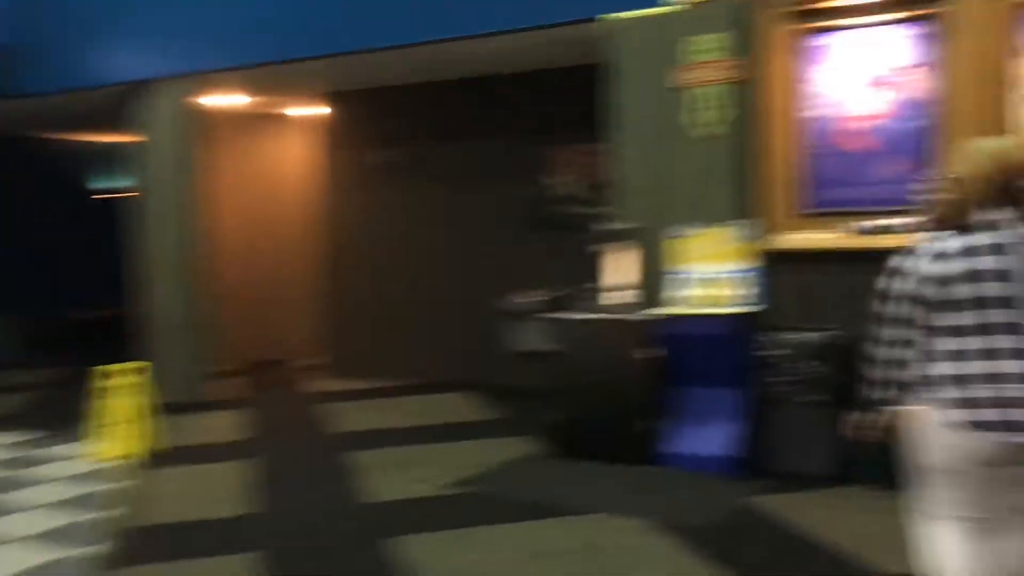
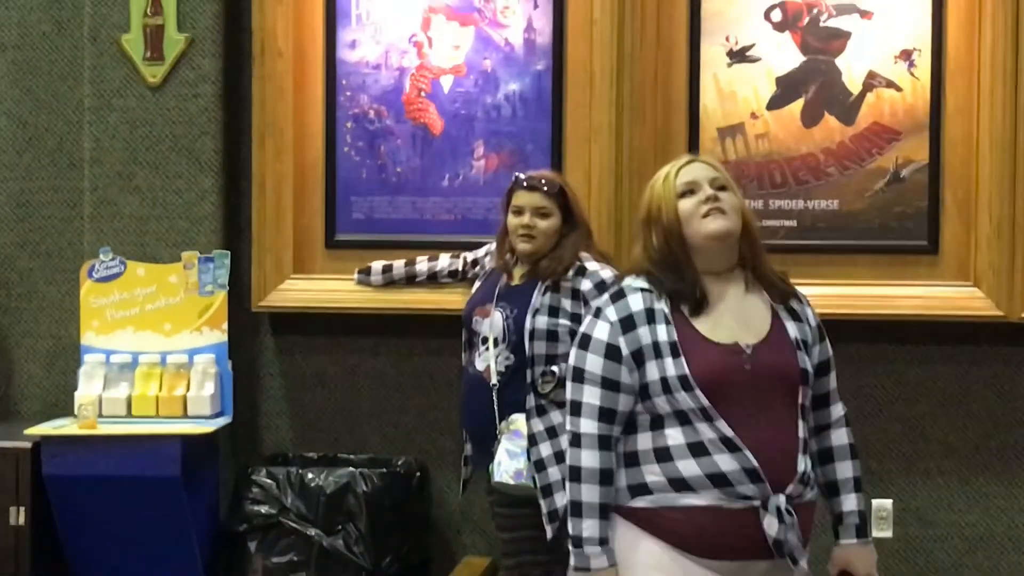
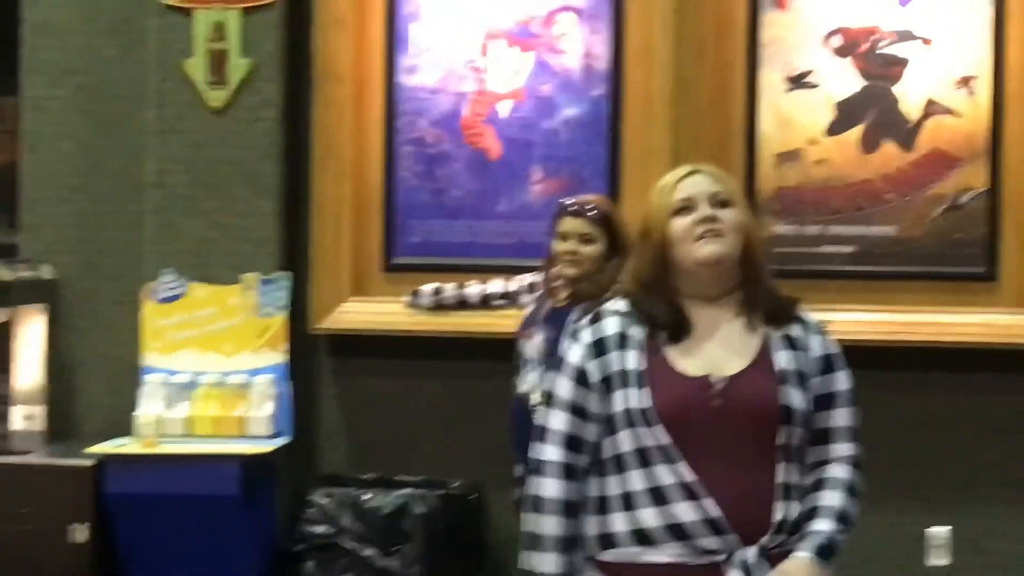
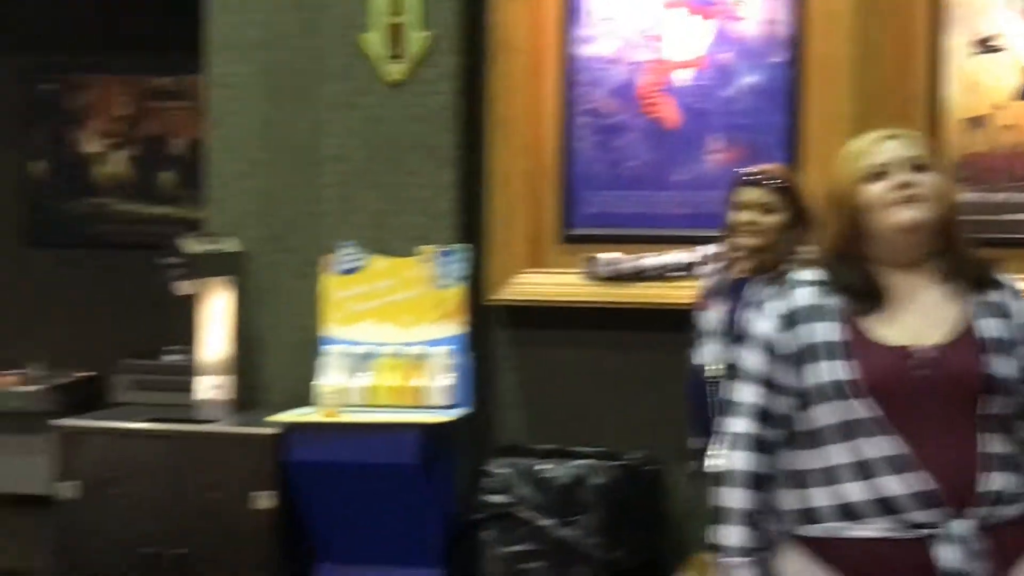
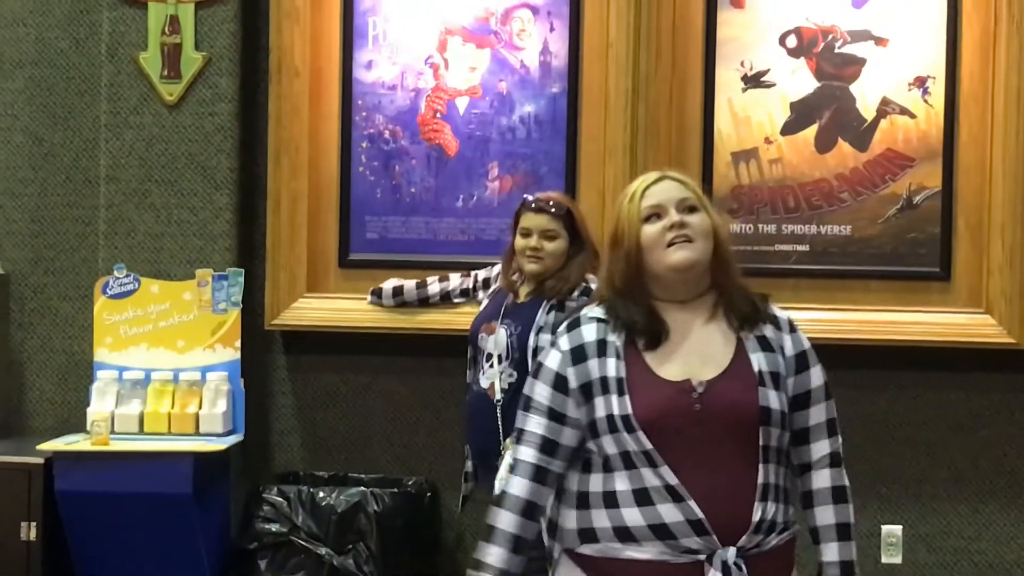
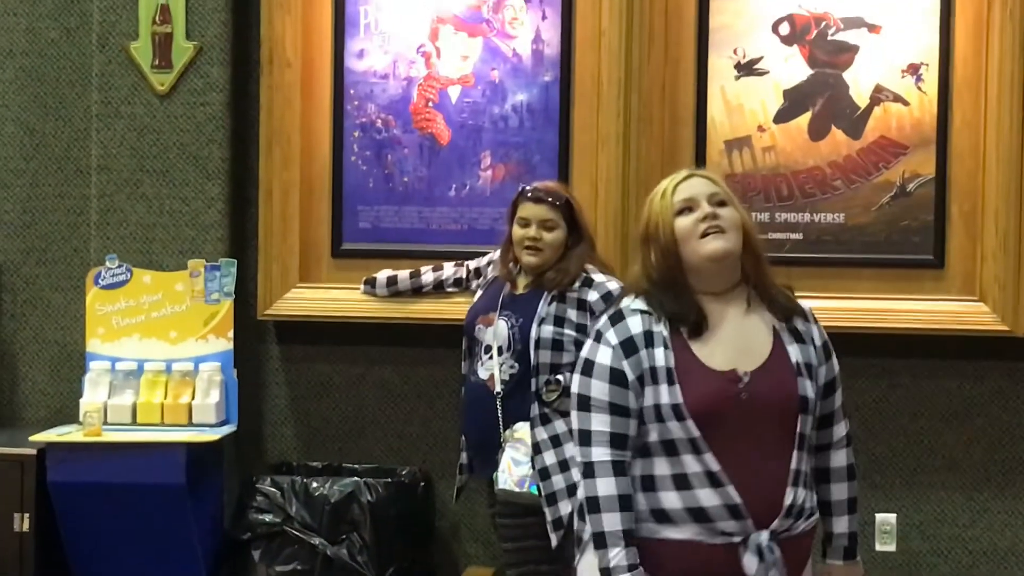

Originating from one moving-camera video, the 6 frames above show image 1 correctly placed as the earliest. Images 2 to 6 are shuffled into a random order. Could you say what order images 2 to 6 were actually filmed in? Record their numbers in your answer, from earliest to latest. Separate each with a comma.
2, 6, 5, 3, 4
